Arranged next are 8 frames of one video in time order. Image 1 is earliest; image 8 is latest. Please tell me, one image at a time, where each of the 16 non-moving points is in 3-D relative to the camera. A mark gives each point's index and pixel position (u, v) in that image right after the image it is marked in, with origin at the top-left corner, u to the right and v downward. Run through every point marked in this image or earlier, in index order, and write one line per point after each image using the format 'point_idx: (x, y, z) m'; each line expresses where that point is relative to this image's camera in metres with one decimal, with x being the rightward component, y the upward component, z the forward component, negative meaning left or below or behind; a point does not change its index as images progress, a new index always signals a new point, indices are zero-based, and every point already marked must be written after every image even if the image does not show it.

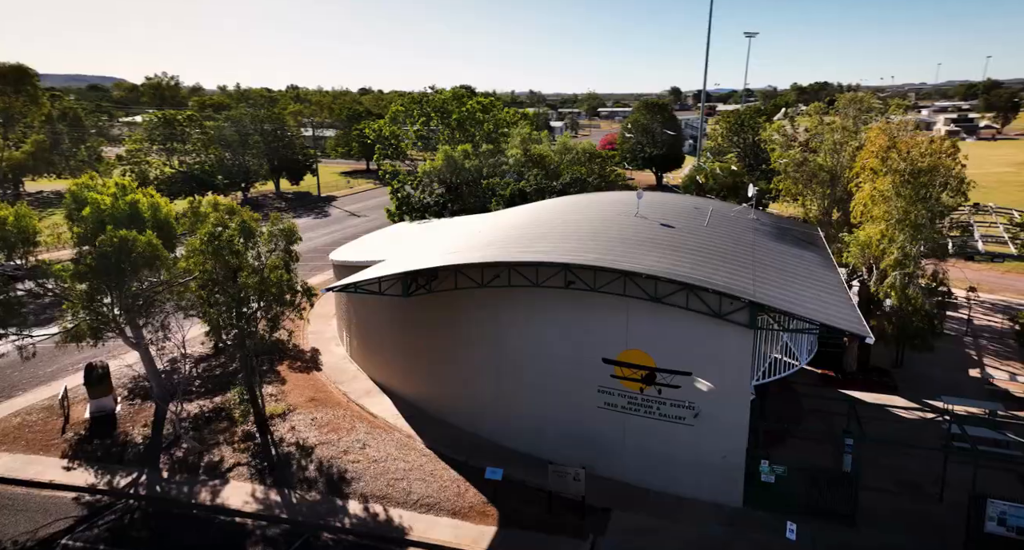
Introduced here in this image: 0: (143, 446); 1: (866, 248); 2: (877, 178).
0: (-9.4, -4.4, +14.8) m
1: (+12.0, +1.0, +19.5) m
2: (+12.5, +3.1, +19.1) m
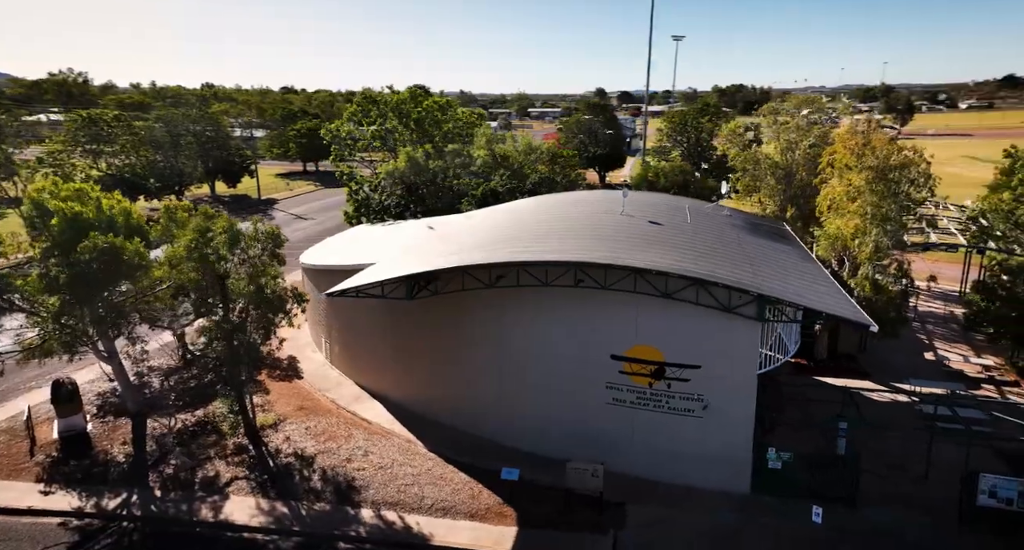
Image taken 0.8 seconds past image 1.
0: (-9.3, -4.6, +14.0) m
1: (+11.5, +1.2, +20.4) m
2: (+12.0, +3.4, +20.1) m
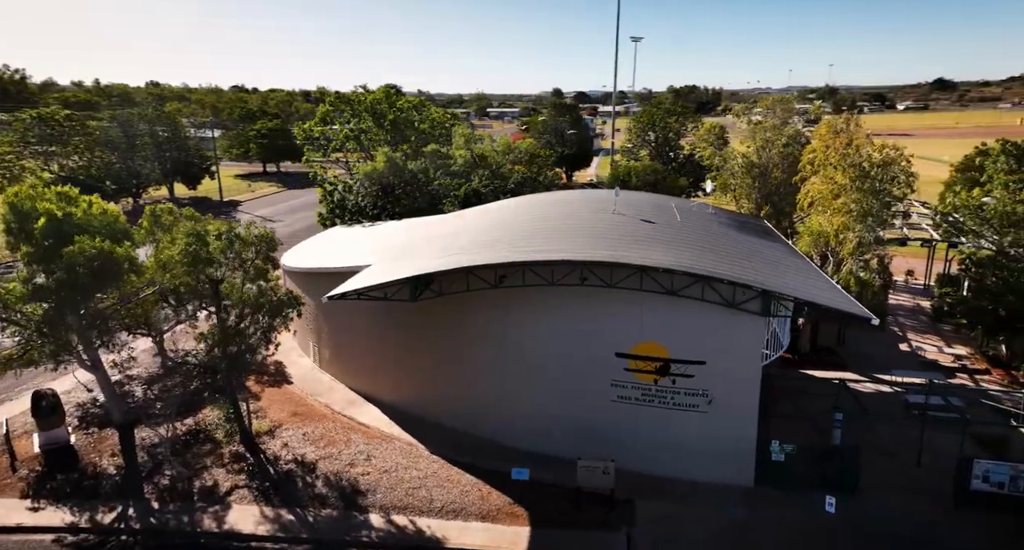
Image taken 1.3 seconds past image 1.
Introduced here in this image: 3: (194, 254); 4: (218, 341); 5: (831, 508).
0: (-9.1, -4.7, +13.5) m
1: (+11.2, +1.4, +21.0) m
2: (+11.7, +3.6, +20.7) m
3: (-7.3, +0.5, +13.5) m
4: (-6.7, -1.6, +13.5) m
5: (+6.7, -5.0, +12.2) m
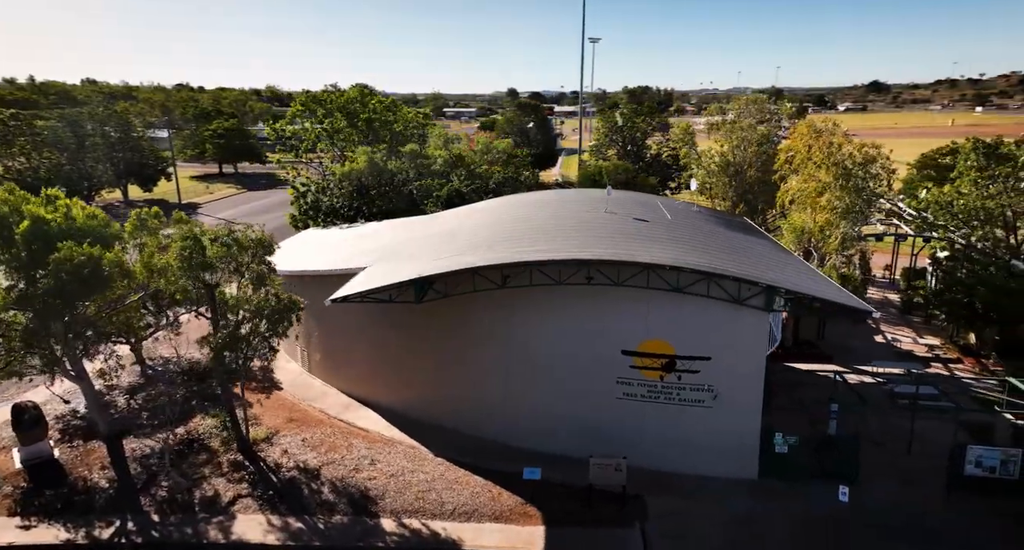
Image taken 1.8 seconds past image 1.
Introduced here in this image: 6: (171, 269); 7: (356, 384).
0: (-8.9, -4.8, +13.0) m
1: (+10.9, +1.6, +21.6) m
2: (+11.4, +3.7, +21.3) m
3: (-7.2, +0.4, +13.1) m
4: (-6.6, -1.7, +13.1) m
5: (+7.0, -4.9, +12.6) m
6: (-7.8, +0.1, +13.4) m
7: (-5.0, -3.3, +17.8) m
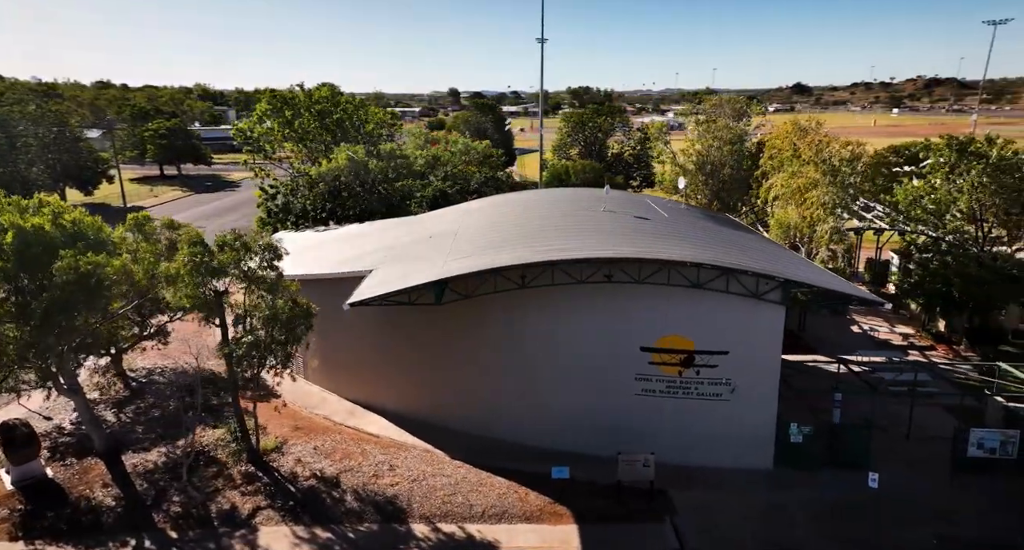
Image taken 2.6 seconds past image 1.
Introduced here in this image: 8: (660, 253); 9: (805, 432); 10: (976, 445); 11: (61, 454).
0: (-8.4, -5.0, +12.4) m
1: (+10.8, +1.8, +22.2) m
2: (+11.2, +4.0, +22.0) m
3: (-6.7, +0.2, +12.6) m
4: (-6.1, -1.8, +12.7) m
5: (+7.6, -4.7, +13.0) m
6: (-7.4, 0.0, +12.8) m
7: (-4.7, -3.4, +17.5) m
8: (+3.2, +0.5, +12.5) m
9: (+6.9, -3.7, +13.6) m
10: (+10.6, -3.9, +13.2) m
11: (-11.7, -4.6, +15.0) m
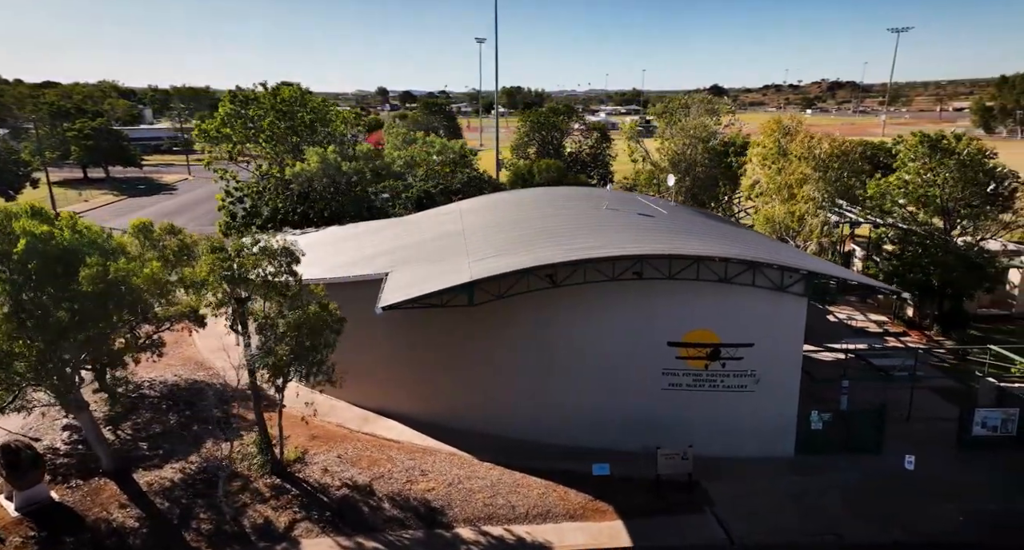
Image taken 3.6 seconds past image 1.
0: (-7.5, -5.2, +11.8) m
1: (+10.7, +2.0, +23.0) m
2: (+11.1, +4.2, +22.8) m
3: (-5.9, +0.1, +12.2) m
4: (-5.3, -1.9, +12.3) m
5: (+8.3, -4.5, +13.6) m
6: (-6.6, -0.2, +12.3) m
7: (-4.3, -3.5, +17.2) m
8: (+3.9, +0.5, +12.7) m
9: (+7.6, -3.5, +14.2) m
10: (+11.3, -3.6, +14.0) m
11: (-11.0, -4.9, +14.2) m
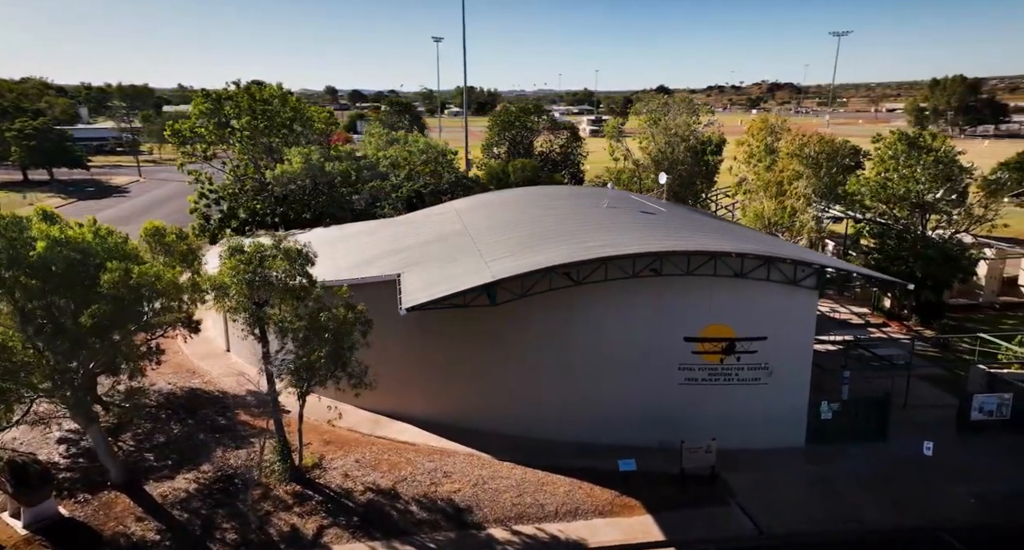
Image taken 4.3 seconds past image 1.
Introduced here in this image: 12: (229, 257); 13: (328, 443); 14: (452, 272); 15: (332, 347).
0: (-6.8, -5.3, +11.5) m
1: (+10.6, +2.2, +23.6) m
2: (+11.0, +4.4, +23.4) m
3: (-5.4, 0.0, +11.9) m
4: (-4.7, -2.0, +12.1) m
5: (+8.9, -4.4, +14.1) m
6: (-6.1, -0.3, +12.0) m
7: (-3.9, -3.6, +17.0) m
8: (+4.4, +0.6, +13.0) m
9: (+8.1, -3.4, +14.6) m
10: (+11.8, -3.4, +14.7) m
11: (-10.5, -5.1, +13.7) m
12: (-6.1, +0.4, +12.1) m
13: (-4.8, -4.4, +15.2) m
14: (-1.6, +0.1, +14.7) m
15: (-3.8, -1.5, +12.1) m
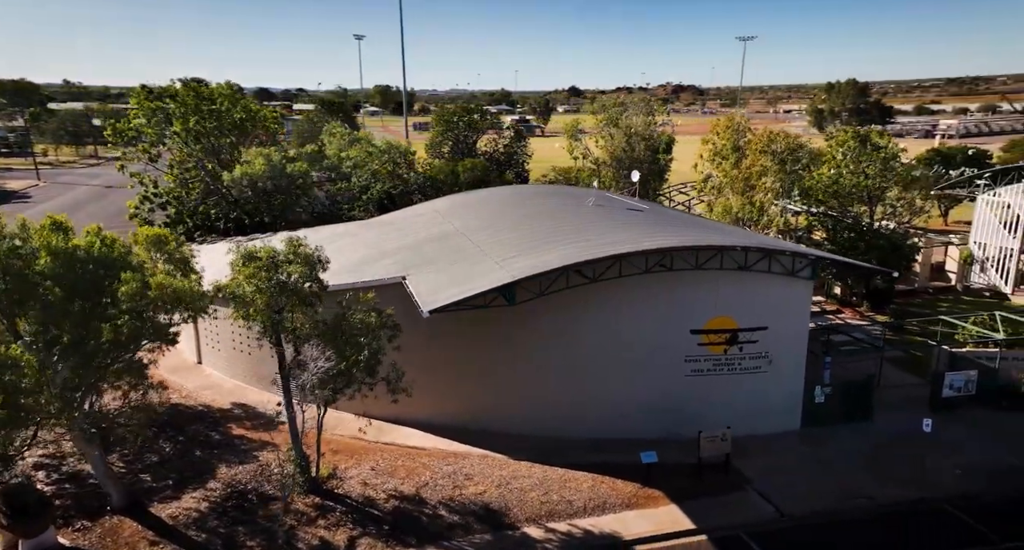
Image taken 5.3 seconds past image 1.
0: (-6.1, -5.5, +11.0) m
1: (+9.9, +2.5, +24.8) m
2: (+10.2, +4.8, +24.6) m
3: (-4.9, -0.2, +11.6) m
4: (-4.2, -2.2, +11.8) m
5: (+9.2, -4.1, +15.1) m
6: (-5.6, -0.5, +11.6) m
7: (-3.8, -3.7, +16.8) m
8: (+4.7, +0.7, +13.6) m
9: (+8.4, -3.2, +15.6) m
10: (+12.1, -3.1, +16.0) m
11: (-10.0, -5.4, +12.9) m
12: (-5.6, +0.2, +11.7) m
13: (-4.5, -4.6, +14.9) m
14: (-1.4, 0.0, +14.7) m
15: (-3.2, -1.6, +11.9) m
